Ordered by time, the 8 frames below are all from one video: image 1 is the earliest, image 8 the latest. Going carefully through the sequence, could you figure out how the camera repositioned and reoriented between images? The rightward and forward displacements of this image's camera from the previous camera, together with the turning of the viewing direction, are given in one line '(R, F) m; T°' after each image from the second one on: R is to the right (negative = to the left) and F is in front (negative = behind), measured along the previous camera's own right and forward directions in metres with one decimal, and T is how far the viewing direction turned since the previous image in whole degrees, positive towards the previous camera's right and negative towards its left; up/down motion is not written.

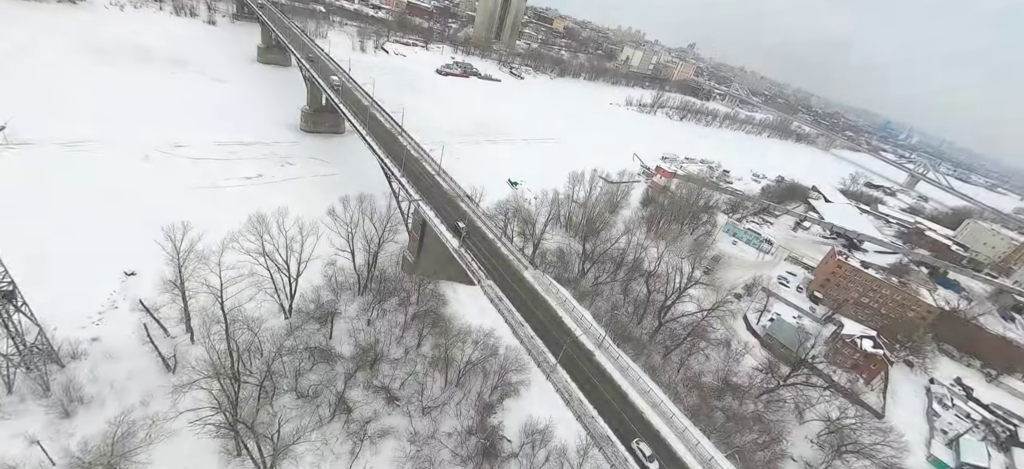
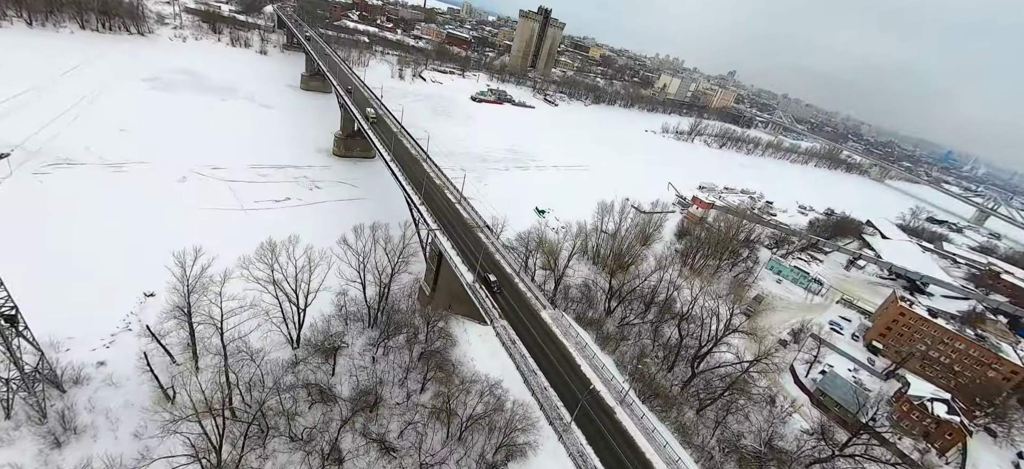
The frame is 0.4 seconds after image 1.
(+0.6, +1.1) m; -5°
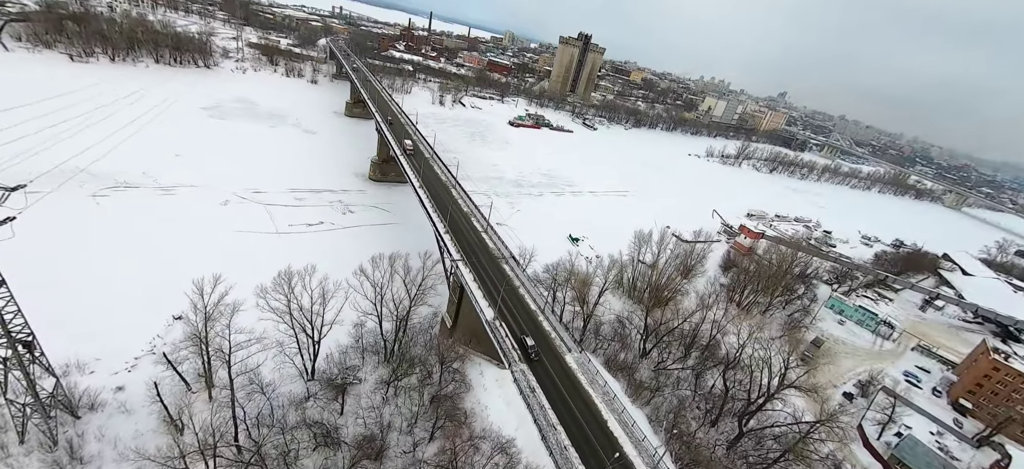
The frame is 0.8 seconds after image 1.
(+0.5, +1.1) m; -5°
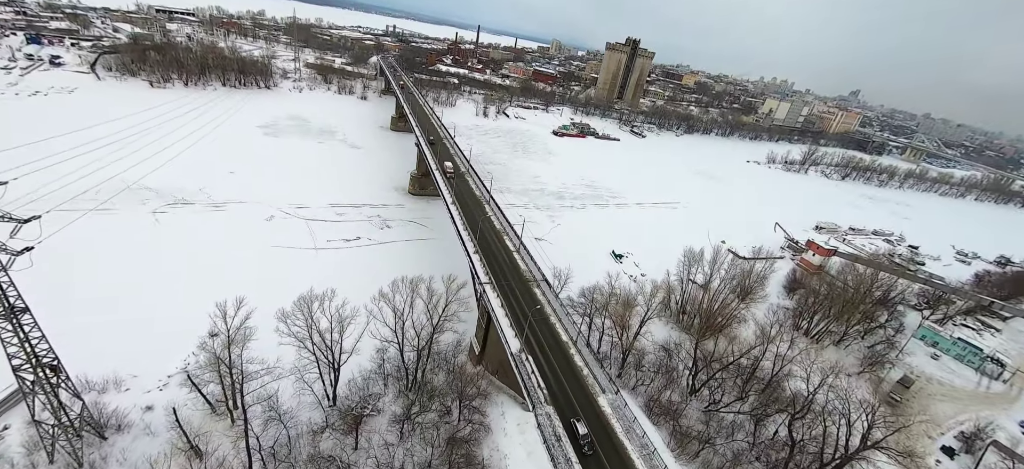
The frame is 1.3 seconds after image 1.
(+0.7, +1.3) m; -7°
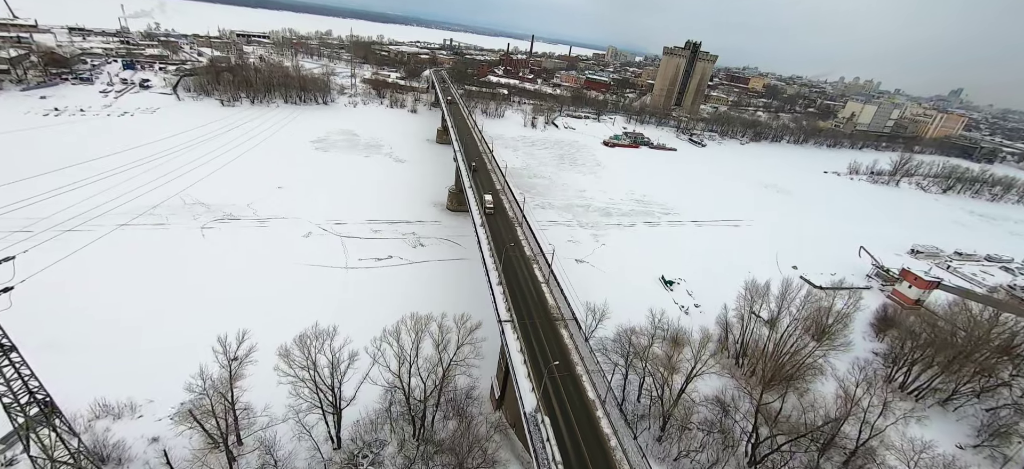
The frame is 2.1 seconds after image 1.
(+1.1, +2.0) m; -7°
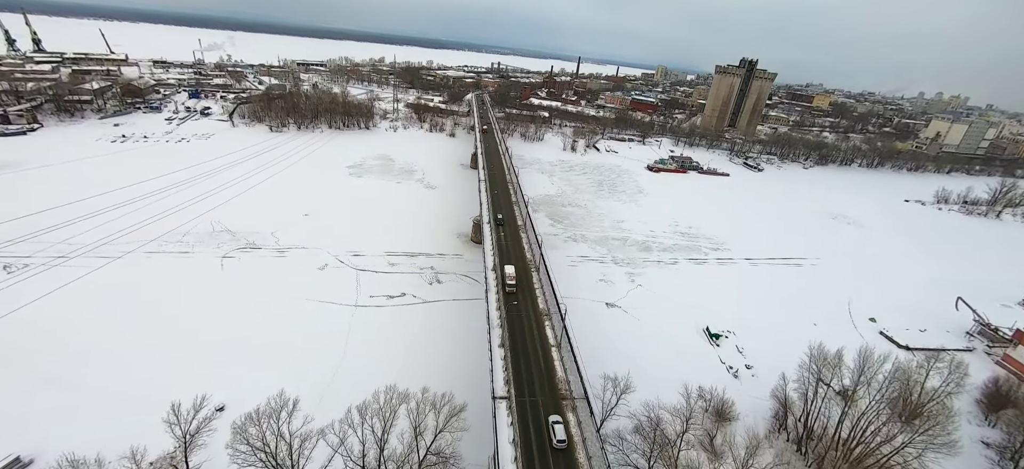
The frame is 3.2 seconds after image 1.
(+1.5, +2.5) m; -6°
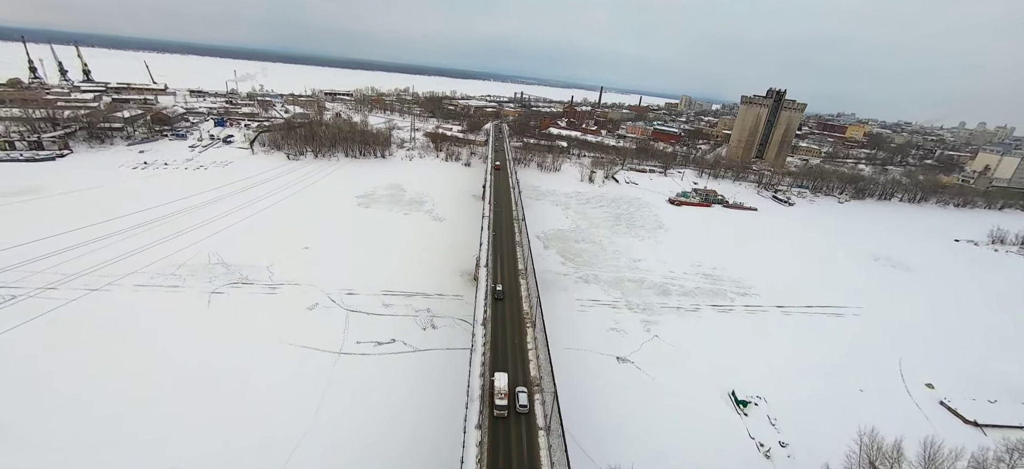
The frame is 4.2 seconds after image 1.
(+1.2, +2.2) m; -3°
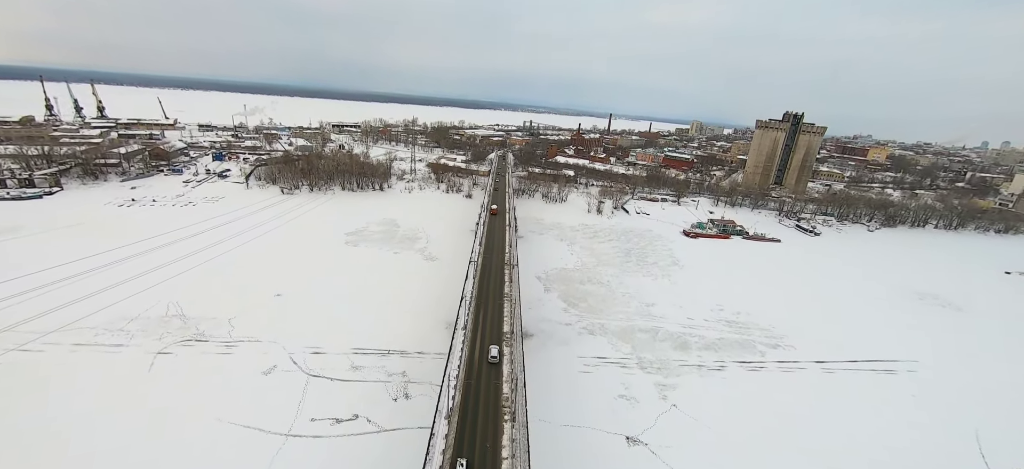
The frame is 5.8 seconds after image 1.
(+1.4, +3.8) m; -2°
